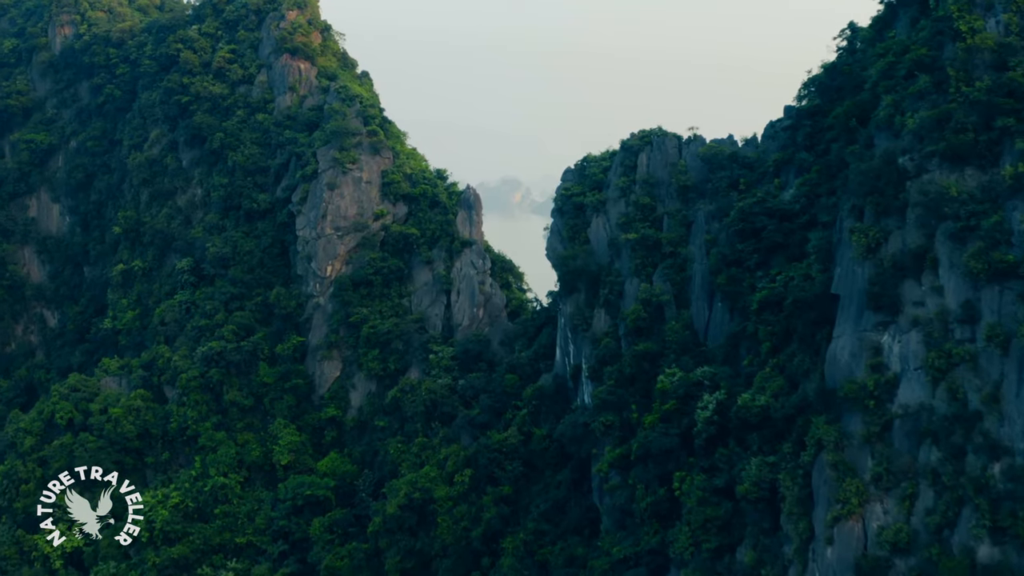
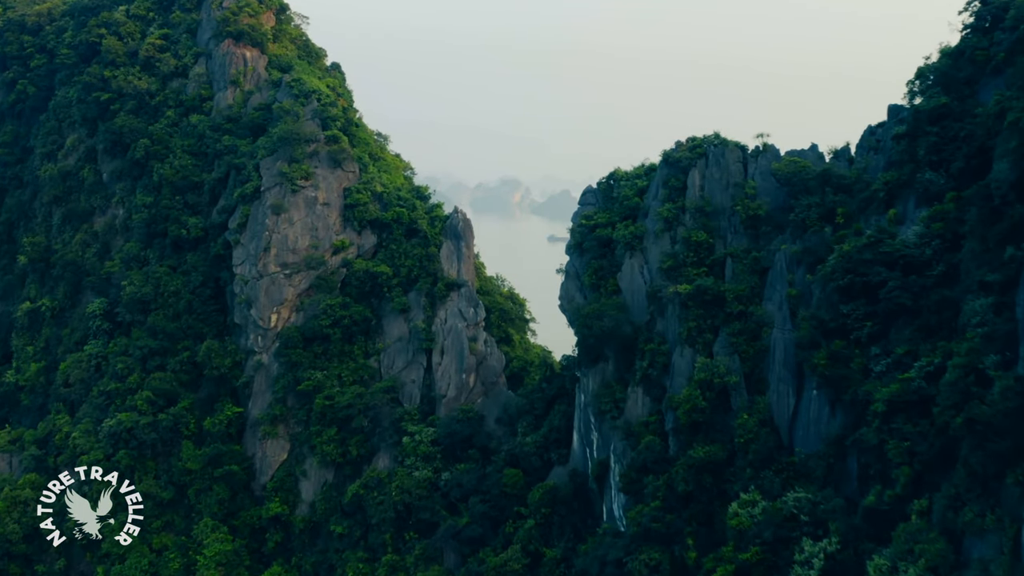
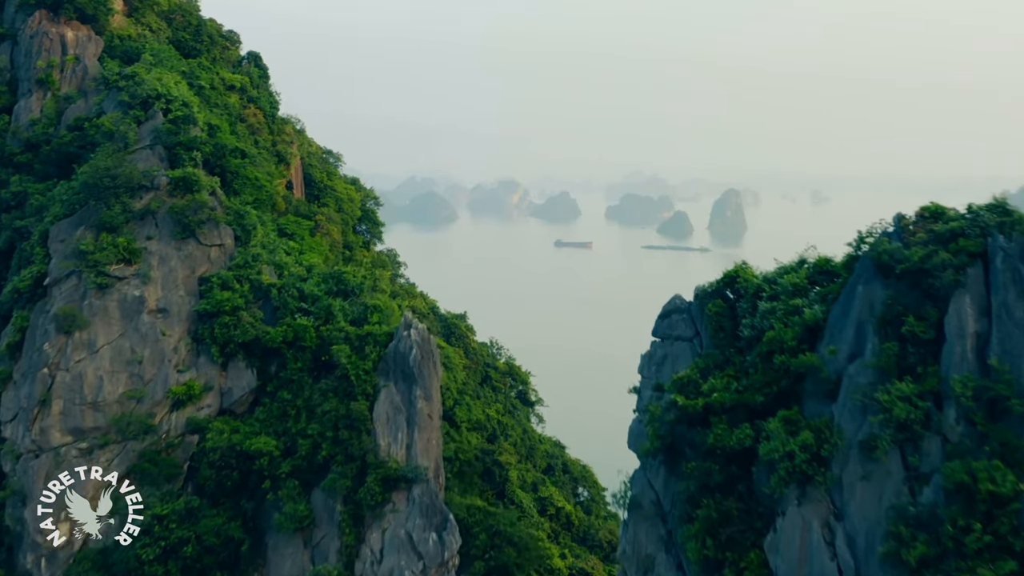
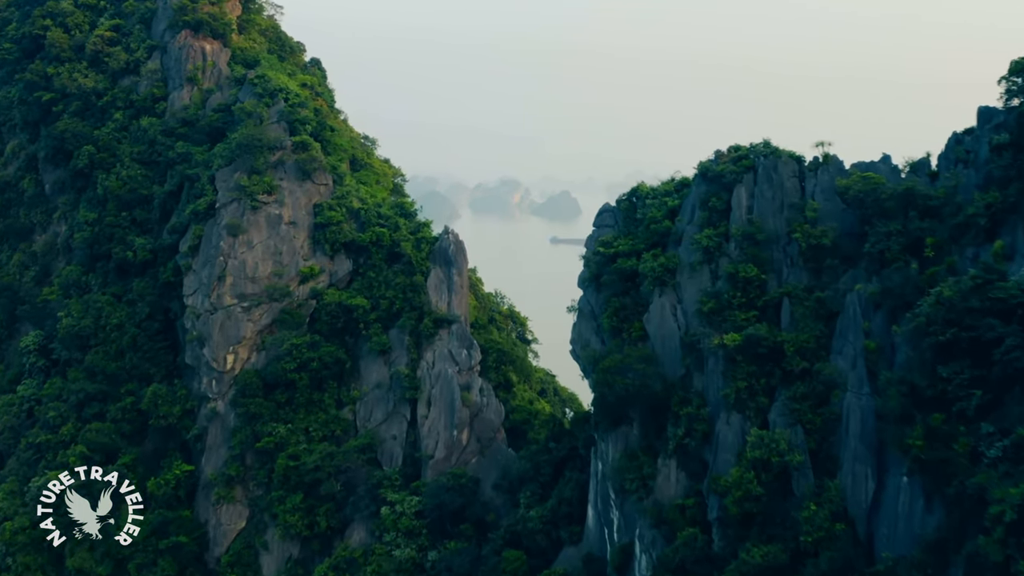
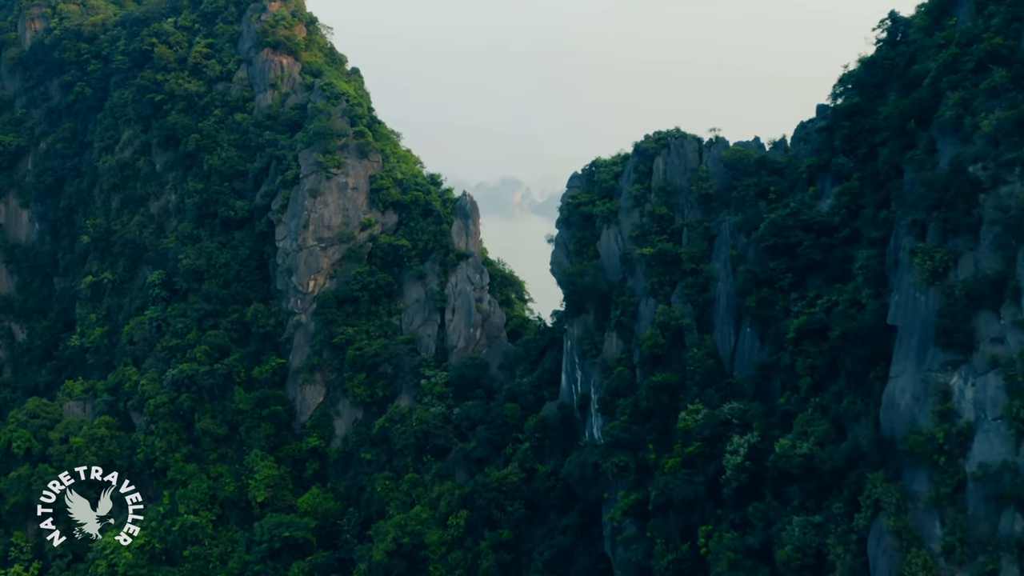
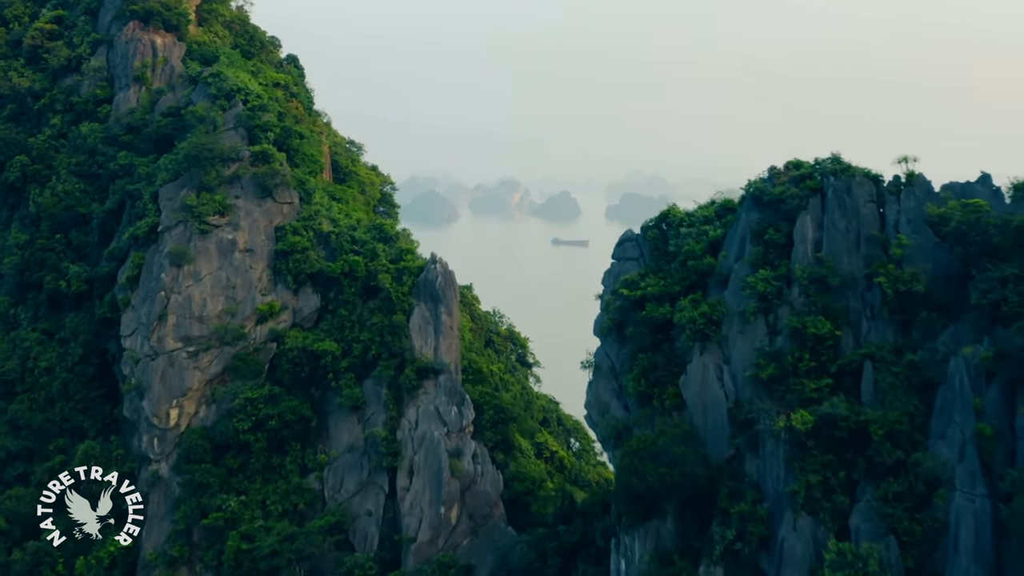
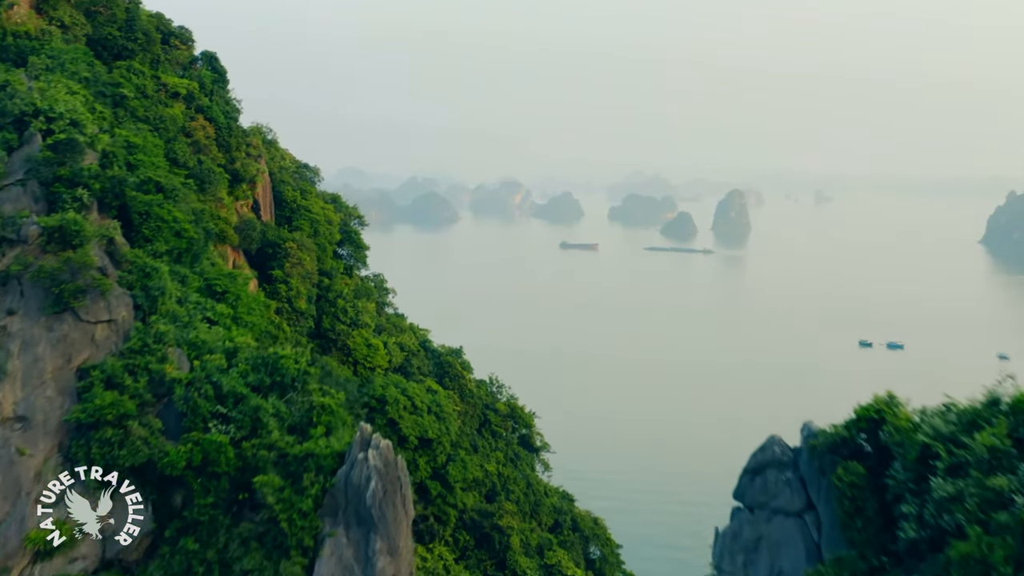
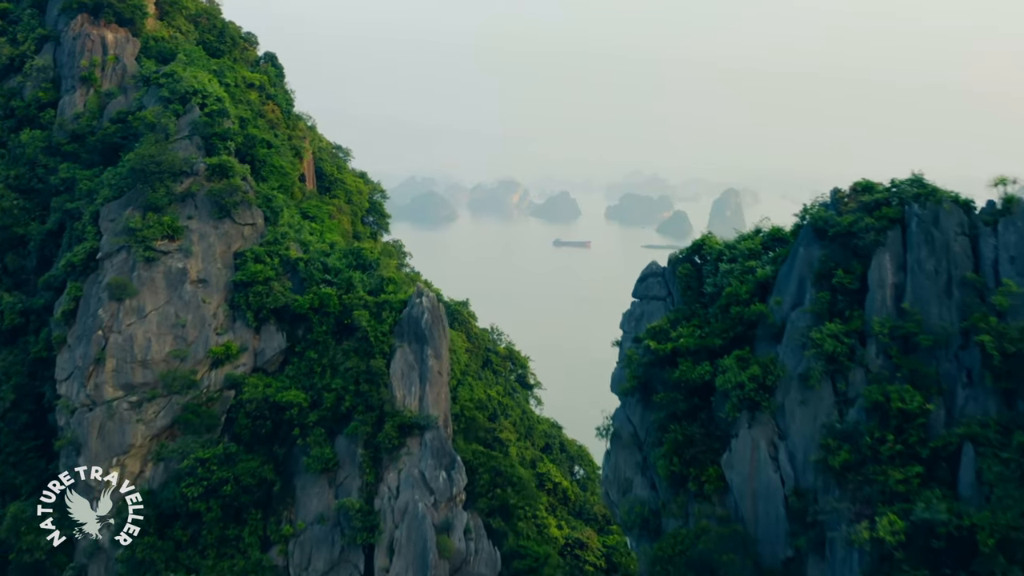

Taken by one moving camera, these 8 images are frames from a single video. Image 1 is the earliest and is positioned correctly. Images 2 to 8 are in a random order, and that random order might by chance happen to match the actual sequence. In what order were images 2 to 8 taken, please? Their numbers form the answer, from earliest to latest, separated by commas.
5, 2, 4, 6, 8, 3, 7
